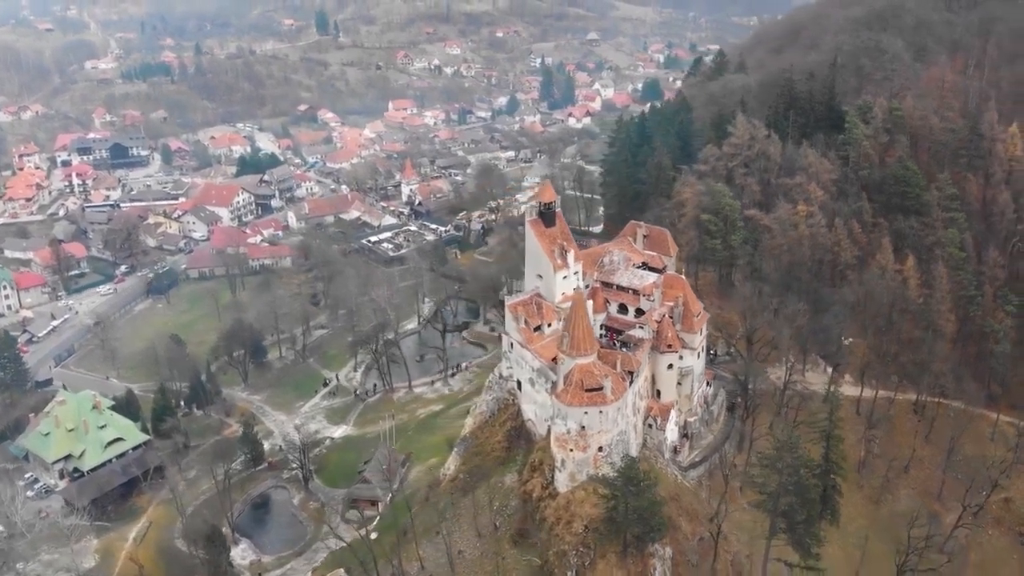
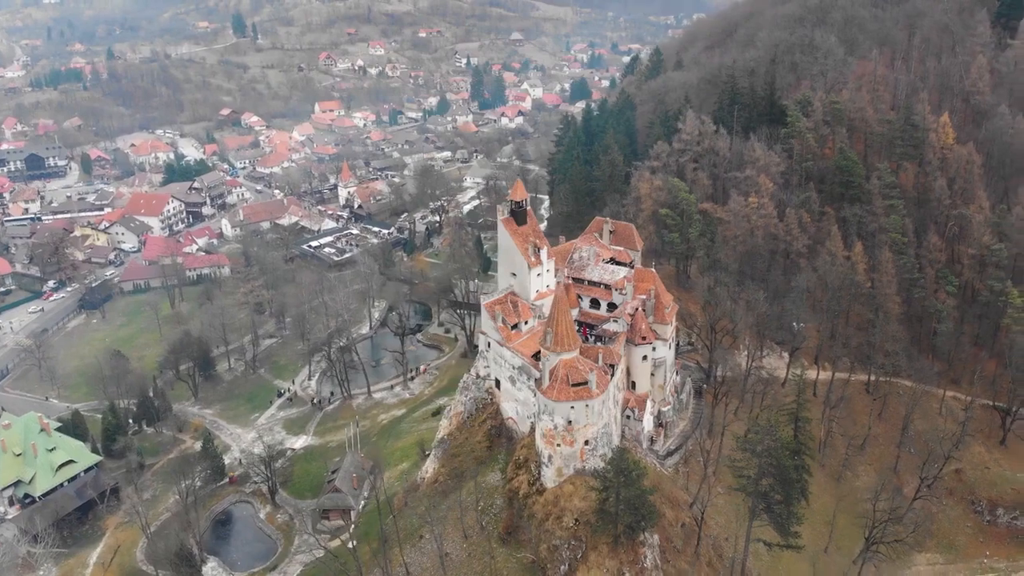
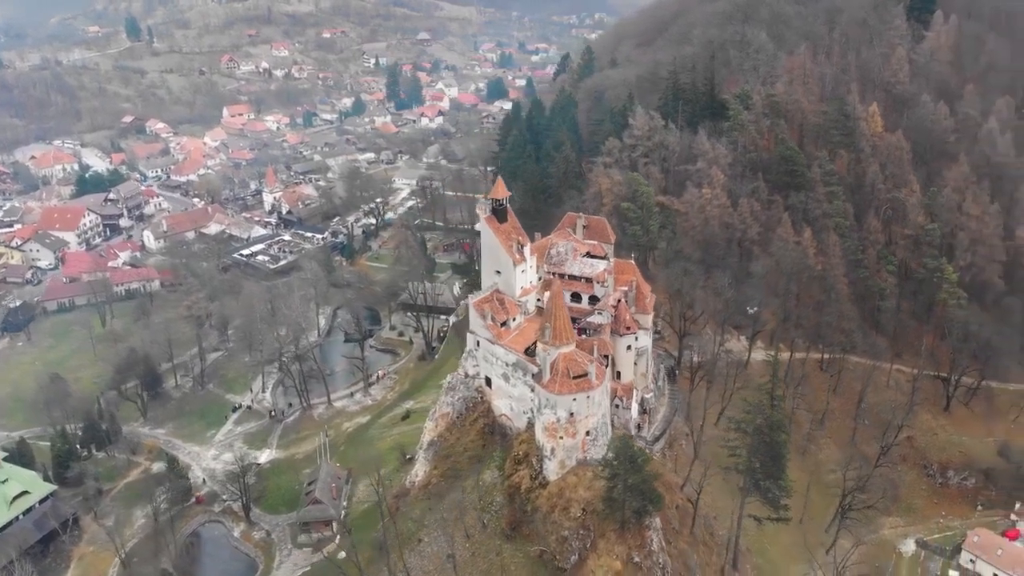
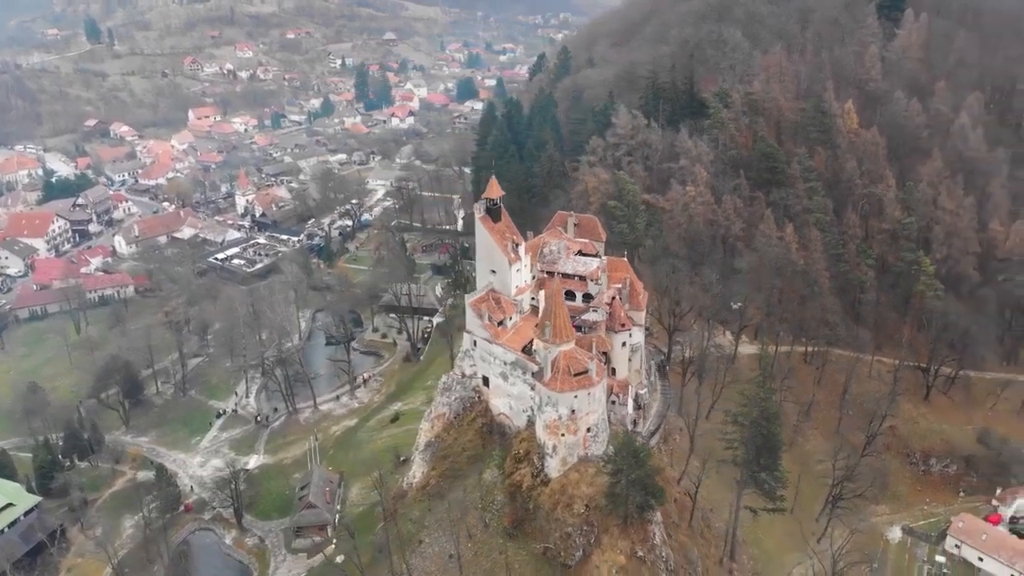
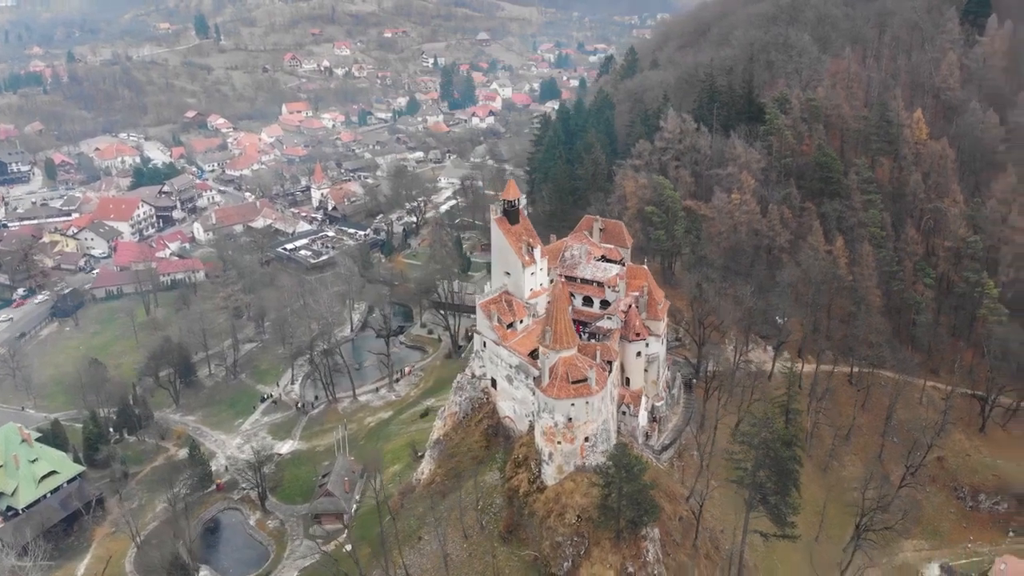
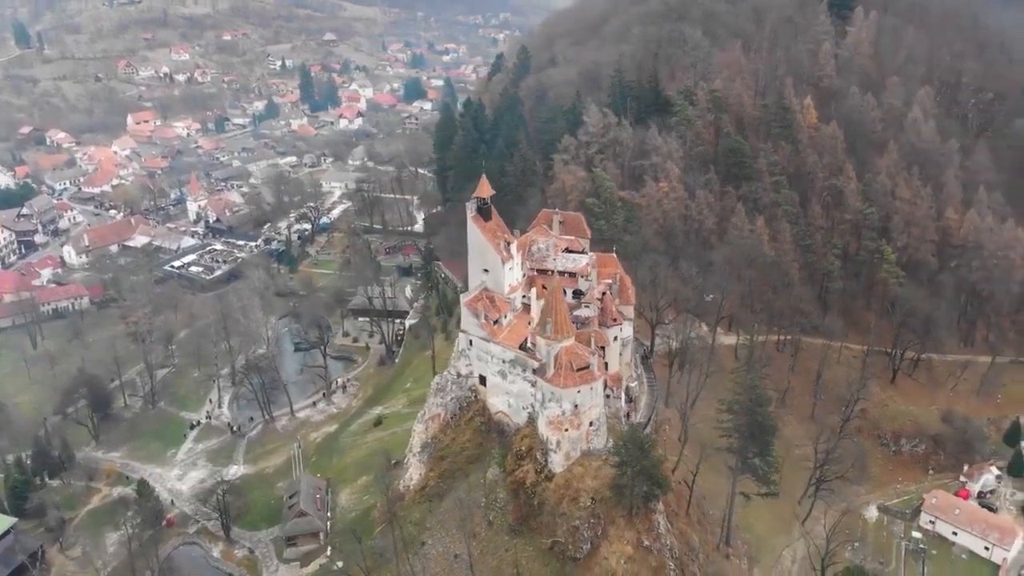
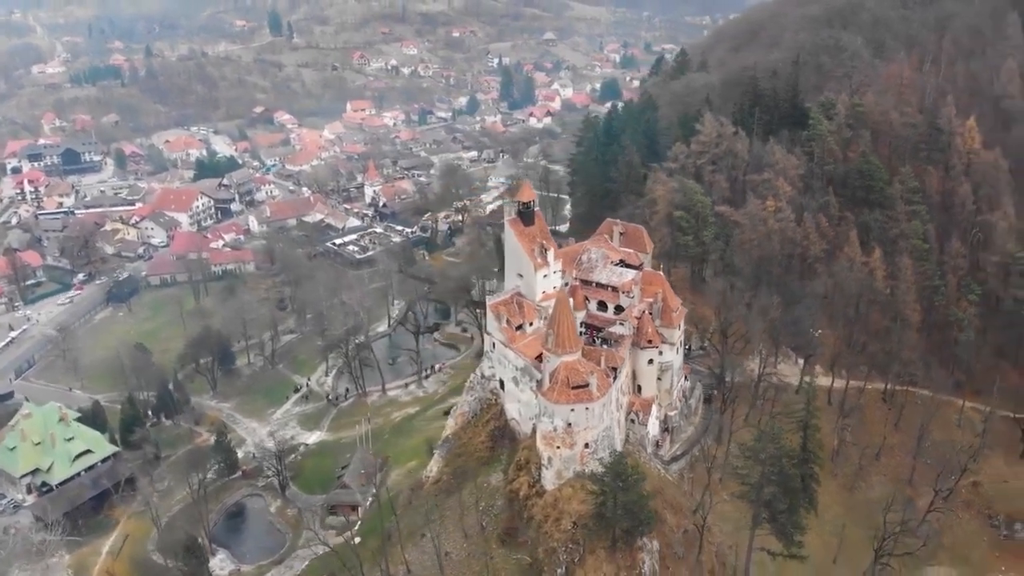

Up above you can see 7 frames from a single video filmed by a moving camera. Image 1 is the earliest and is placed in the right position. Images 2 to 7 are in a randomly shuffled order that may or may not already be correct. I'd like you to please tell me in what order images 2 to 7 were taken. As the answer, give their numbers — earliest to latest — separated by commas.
7, 2, 5, 3, 4, 6
